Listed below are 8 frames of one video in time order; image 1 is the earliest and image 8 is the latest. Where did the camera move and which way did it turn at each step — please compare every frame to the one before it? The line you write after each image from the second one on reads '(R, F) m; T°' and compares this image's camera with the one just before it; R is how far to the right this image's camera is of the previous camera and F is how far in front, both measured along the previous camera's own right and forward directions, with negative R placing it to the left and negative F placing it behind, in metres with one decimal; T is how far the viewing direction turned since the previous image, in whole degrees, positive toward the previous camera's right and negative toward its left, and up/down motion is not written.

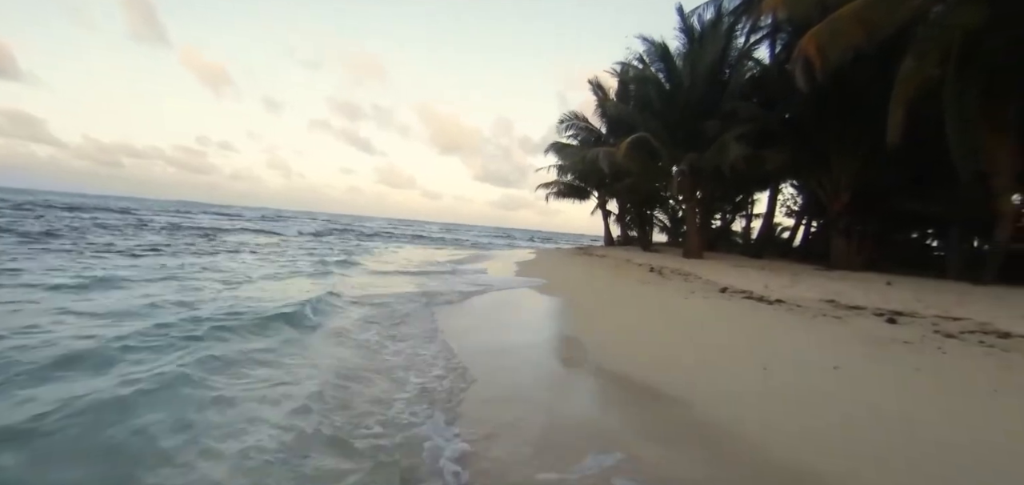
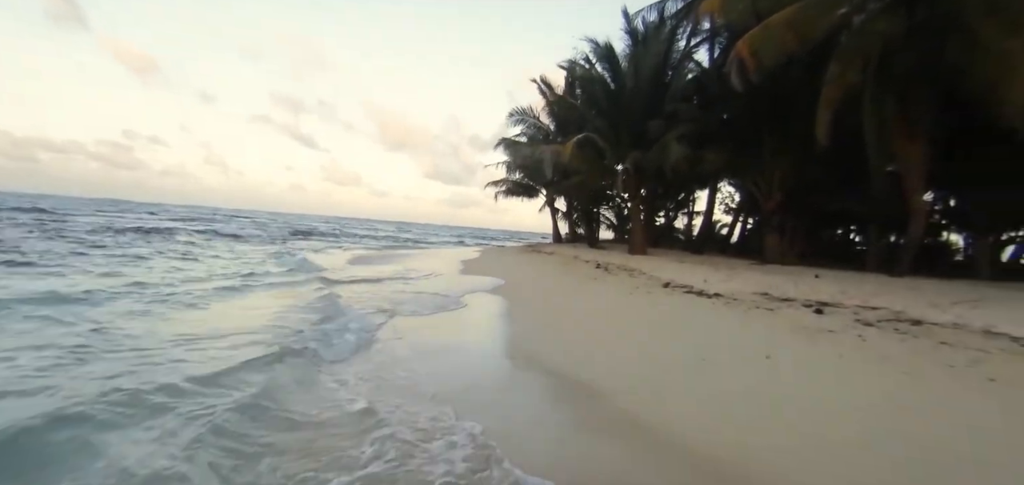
(+0.7, -0.3) m; -2°
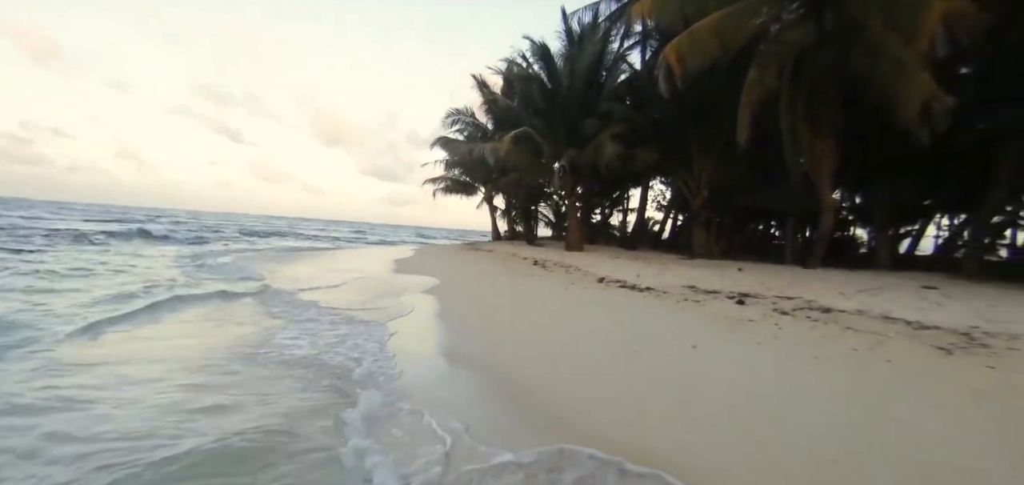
(+0.3, 0.0) m; +5°
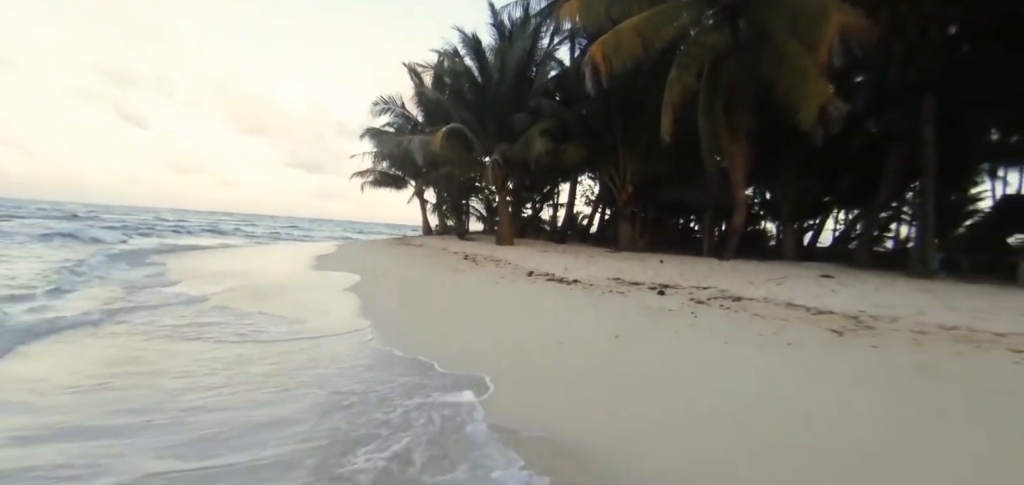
(+0.3, 0.0) m; +6°
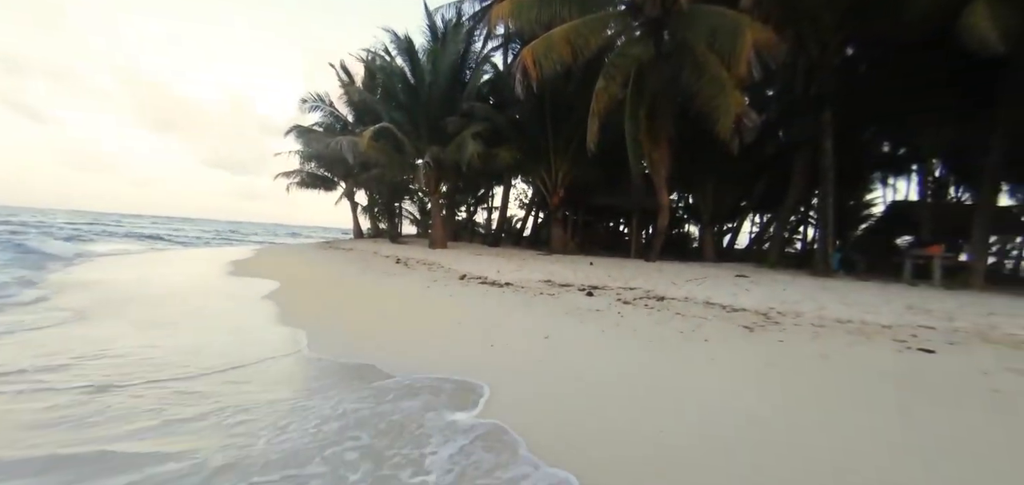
(+0.3, 0.0) m; +5°
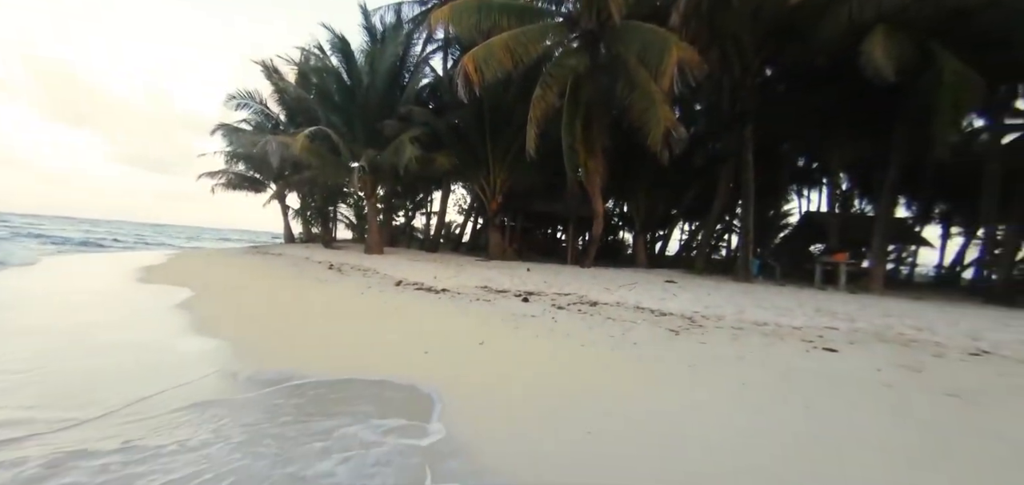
(+0.3, 0.0) m; +5°
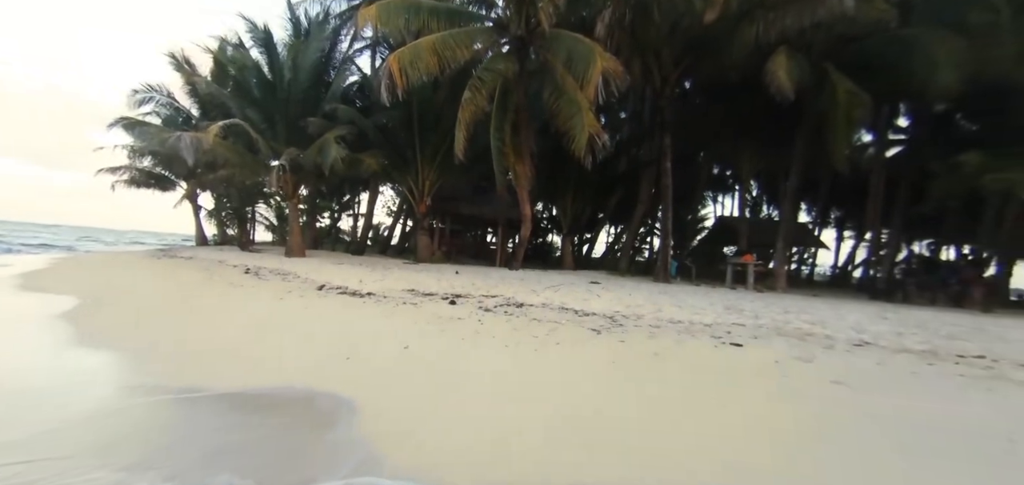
(+0.3, -0.1) m; +6°
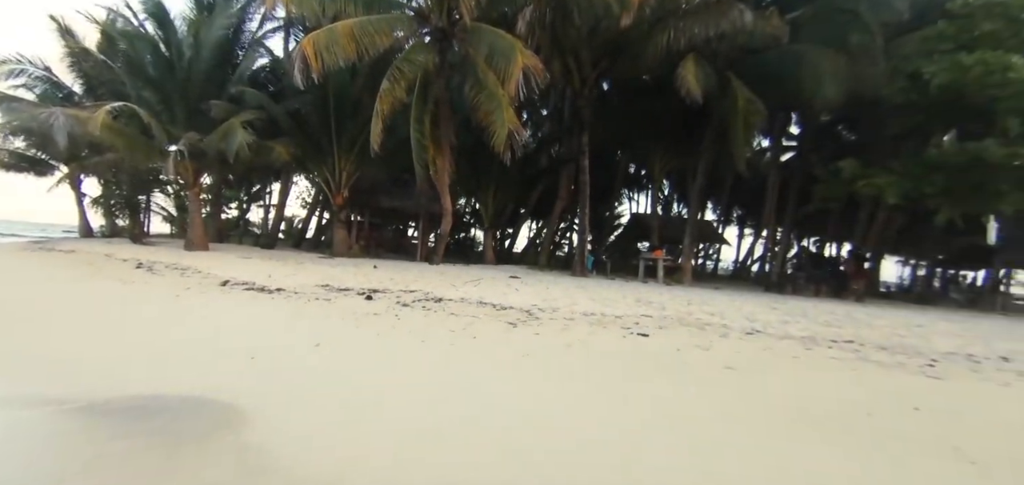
(+0.4, -0.1) m; +7°
